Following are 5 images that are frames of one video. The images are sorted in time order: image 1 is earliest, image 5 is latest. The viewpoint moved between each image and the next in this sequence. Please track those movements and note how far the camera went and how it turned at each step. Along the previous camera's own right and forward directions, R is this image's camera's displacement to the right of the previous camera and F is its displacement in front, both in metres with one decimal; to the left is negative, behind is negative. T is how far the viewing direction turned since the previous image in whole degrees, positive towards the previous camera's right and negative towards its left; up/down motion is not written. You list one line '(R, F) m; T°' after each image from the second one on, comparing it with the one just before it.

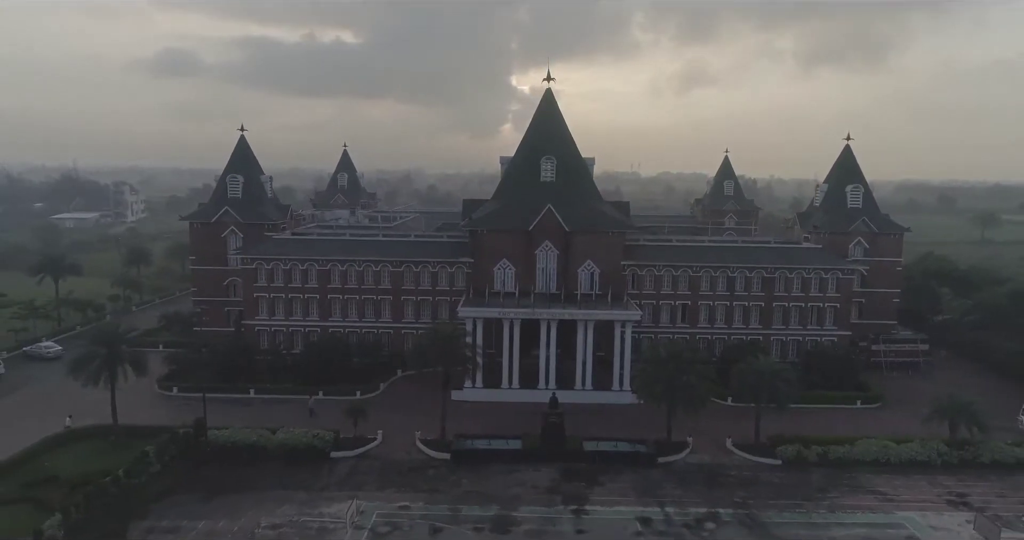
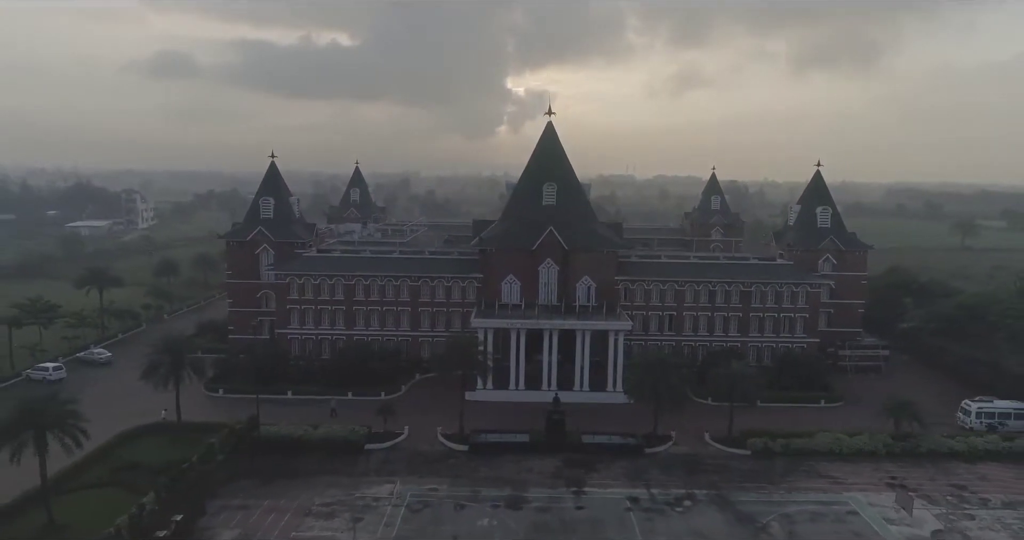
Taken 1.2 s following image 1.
(-0.6, -4.4) m; 0°
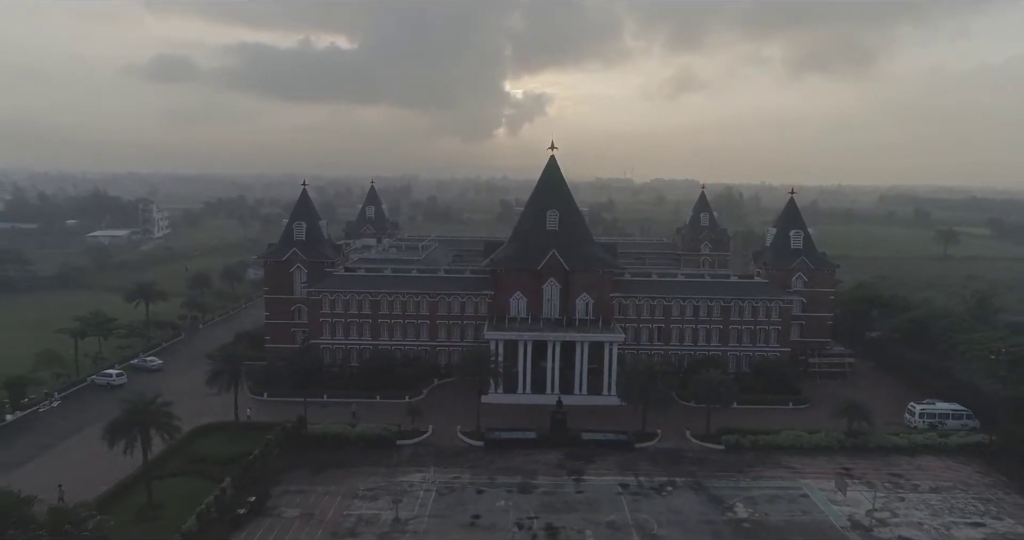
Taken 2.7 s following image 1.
(-0.6, -5.3) m; 0°
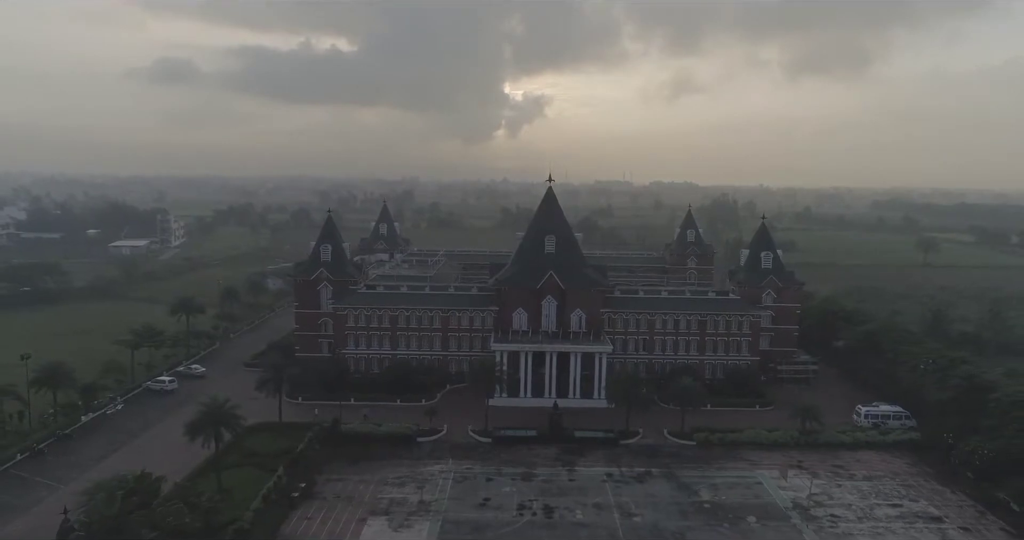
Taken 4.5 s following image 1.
(-0.2, -6.2) m; 0°
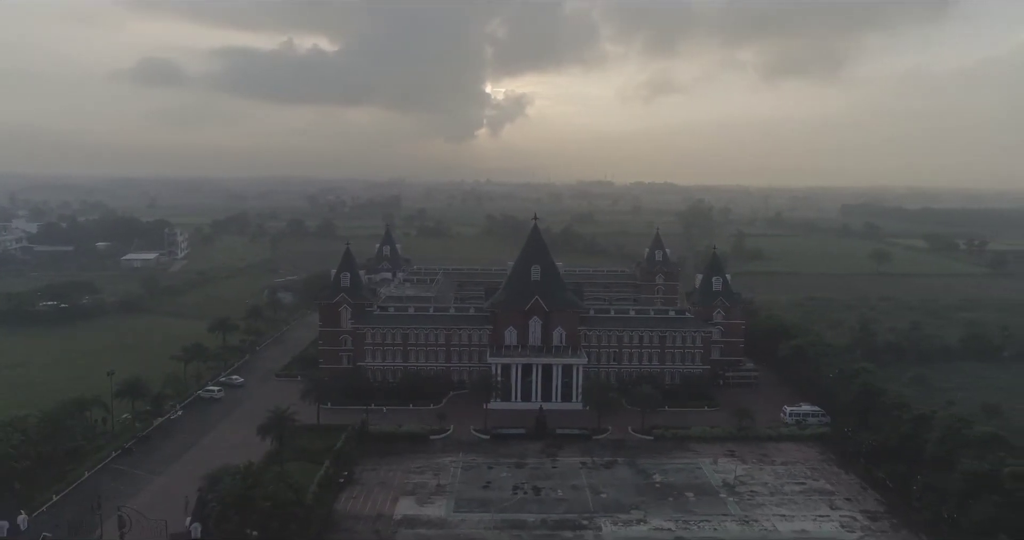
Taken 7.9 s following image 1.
(-0.8, -10.1) m; +1°
